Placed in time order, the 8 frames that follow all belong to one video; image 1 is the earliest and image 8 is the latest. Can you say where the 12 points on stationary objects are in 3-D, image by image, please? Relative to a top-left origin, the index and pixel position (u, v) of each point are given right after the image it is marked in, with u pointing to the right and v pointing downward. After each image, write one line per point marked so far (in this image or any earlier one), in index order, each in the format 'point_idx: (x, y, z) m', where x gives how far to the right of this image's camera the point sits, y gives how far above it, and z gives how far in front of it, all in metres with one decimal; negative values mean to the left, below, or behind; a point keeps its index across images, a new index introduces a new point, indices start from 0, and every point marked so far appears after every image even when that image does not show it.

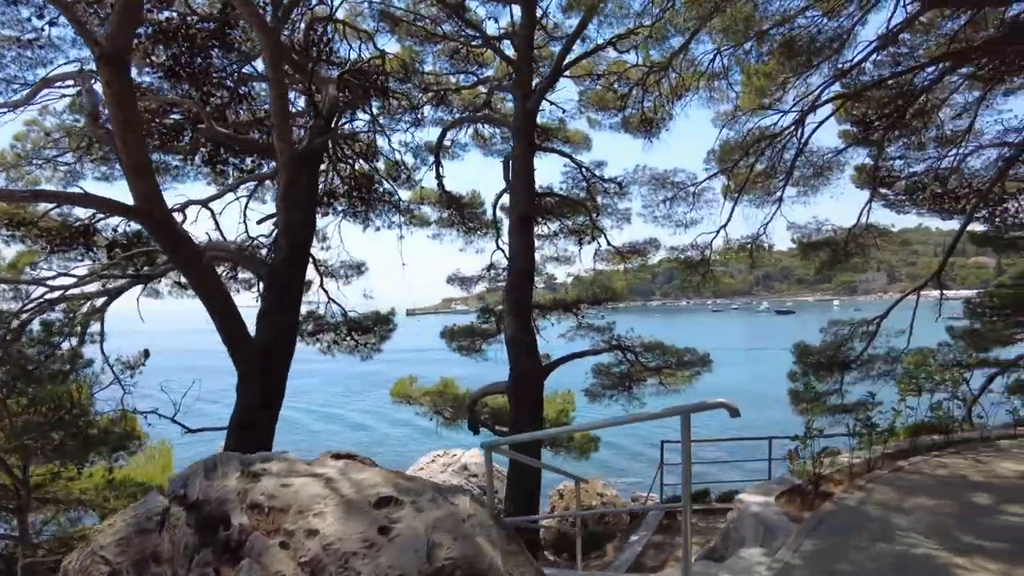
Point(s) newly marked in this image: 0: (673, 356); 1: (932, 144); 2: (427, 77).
0: (+1.9, -0.8, +7.8) m
1: (+5.7, +1.9, +9.0) m
2: (-1.0, +2.6, +8.2) m
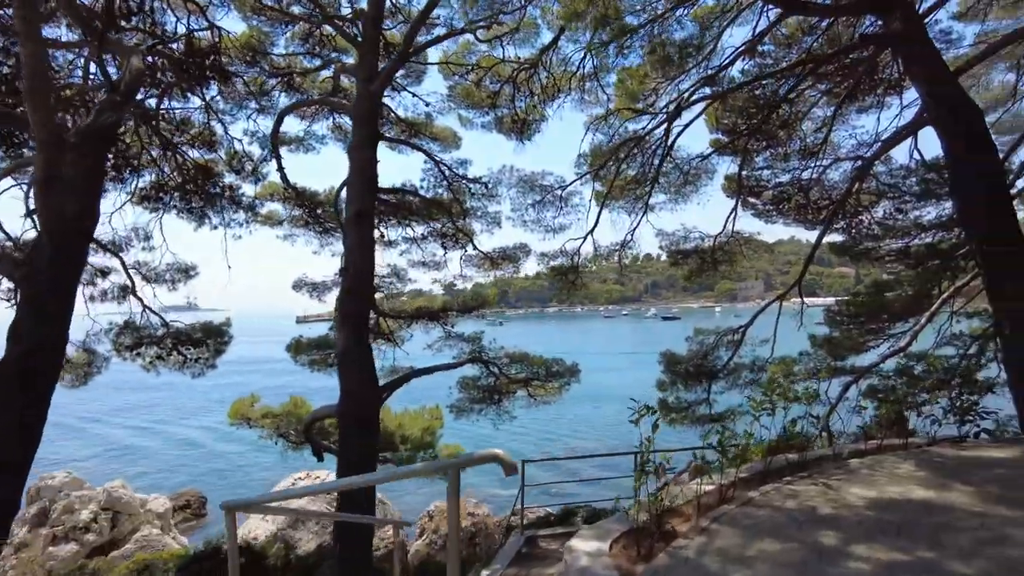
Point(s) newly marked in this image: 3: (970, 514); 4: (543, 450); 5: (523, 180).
0: (+0.3, -0.9, +7.4) m
1: (+3.9, +1.8, +9.2) m
2: (-2.6, +2.5, +7.4) m
3: (+1.8, -0.9, +2.6) m
4: (+0.9, -4.6, +18.4) m
5: (+0.1, +1.2, +7.3) m
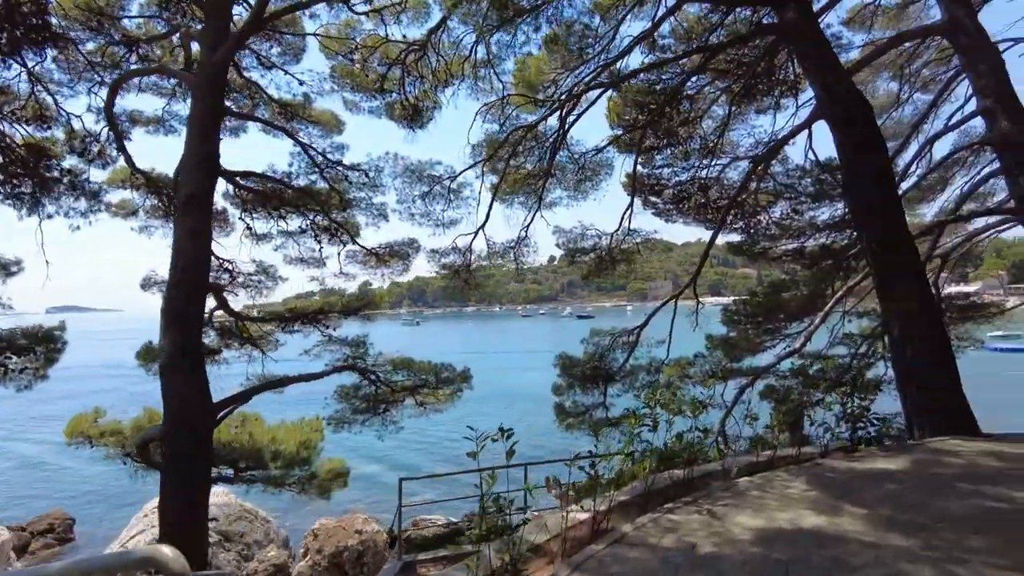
0: (-0.8, -0.9, +6.9) m
1: (+2.5, +1.8, +9.0) m
2: (-3.7, +2.5, +6.4) m
3: (+1.2, -0.9, +2.3) m
4: (-1.6, -4.6, +17.9) m
5: (-1.0, +1.2, +6.7) m
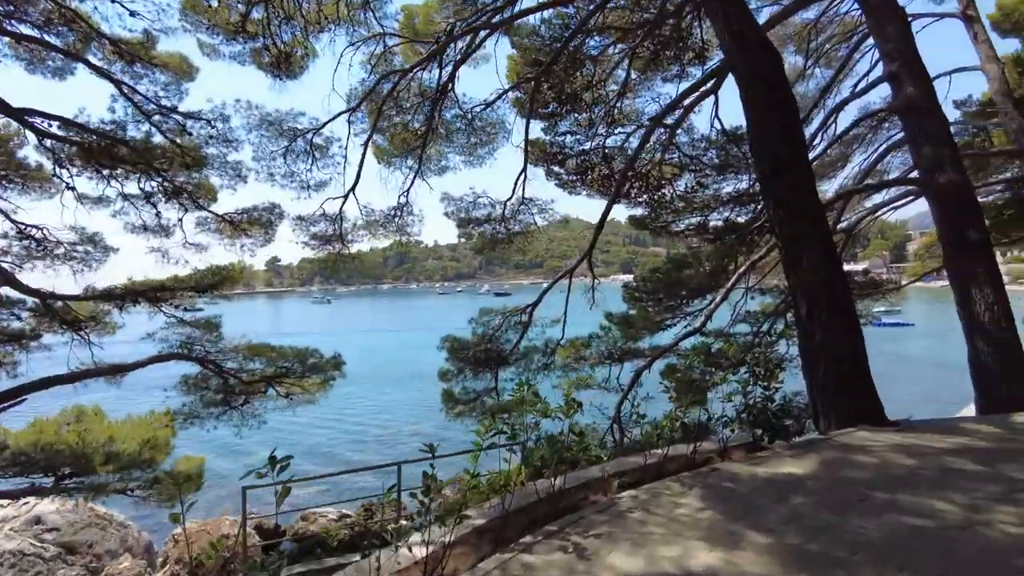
0: (-1.9, -0.6, +6.0) m
1: (+1.1, +2.1, +8.5) m
2: (-4.7, +2.8, +5.1) m
3: (+0.7, -0.8, +1.7) m
4: (-4.1, -4.0, +16.9) m
5: (-2.1, +1.4, +5.8) m
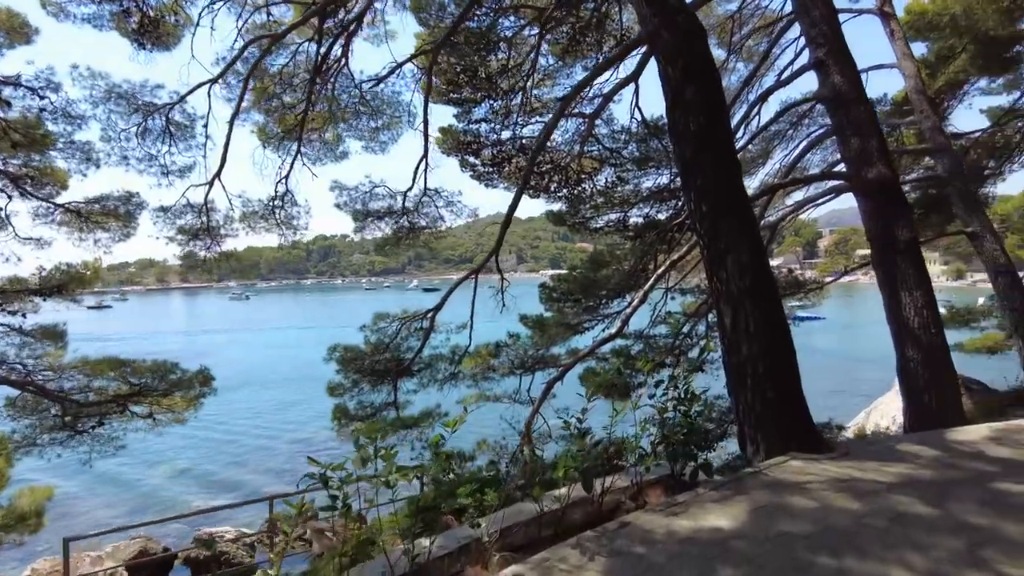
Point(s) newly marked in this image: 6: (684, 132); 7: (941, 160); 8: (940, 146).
0: (-2.7, -0.7, +5.2) m
1: (+0.1, +2.1, +7.9) m
2: (-5.4, +2.7, +3.9) m
3: (+0.3, -0.9, +1.2) m
4: (-6.0, -3.9, +15.8) m
5: (-2.9, +1.4, +4.9) m
6: (+0.9, +0.8, +3.5) m
7: (+4.9, +1.4, +7.5) m
8: (+4.8, +1.6, +7.4) m
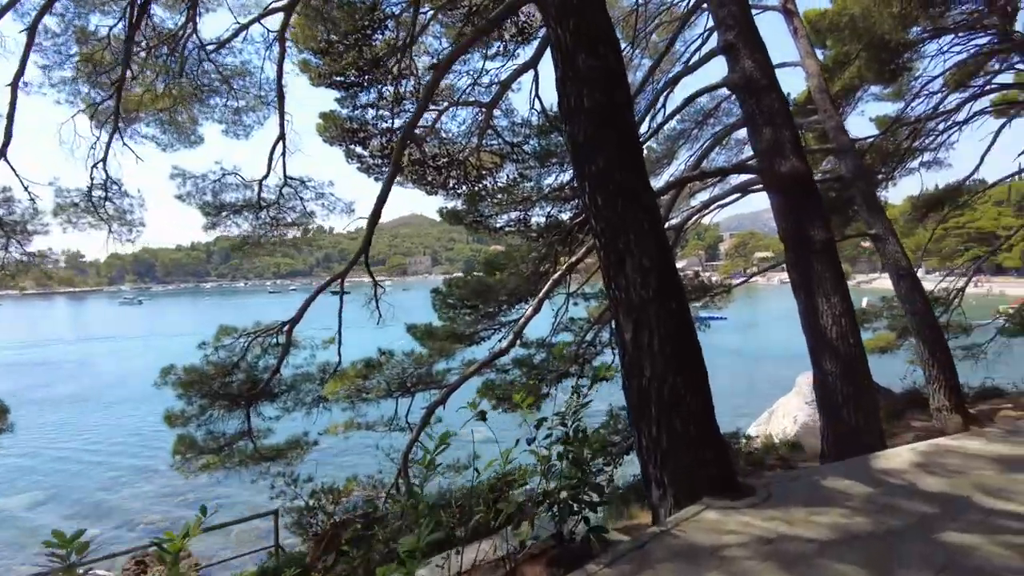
0: (-3.5, -0.7, +4.1) m
1: (-1.1, +2.1, +7.2) m
2: (-6.1, +2.7, +2.5) m
3: (0.0, -0.9, +0.5) m
4: (-8.2, -4.0, +14.2) m
5: (-3.6, +1.3, +3.7) m
6: (+0.3, +0.8, +2.9) m
7: (+3.7, +1.4, +7.4) m
8: (+3.6, +1.5, +7.3) m
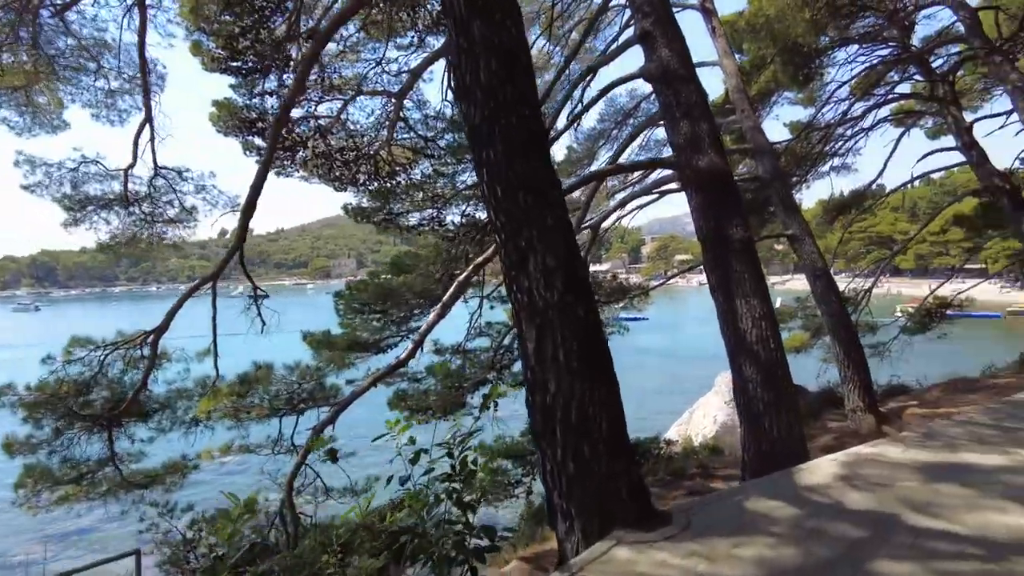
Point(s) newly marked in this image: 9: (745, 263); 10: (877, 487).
0: (-4.1, -0.8, +3.3) m
1: (-2.0, +2.0, +6.6) m
2: (-6.4, +2.6, +1.5) m
3: (-0.2, -0.9, +0.1) m
4: (-9.7, -4.1, +12.8) m
5: (-4.2, +1.3, +2.9) m
6: (-0.2, +0.8, +2.6) m
7: (+2.8, +1.4, +7.3) m
8: (+2.7, +1.5, +7.2) m
9: (+1.4, +0.1, +3.9) m
10: (+1.5, -0.8, +2.8) m
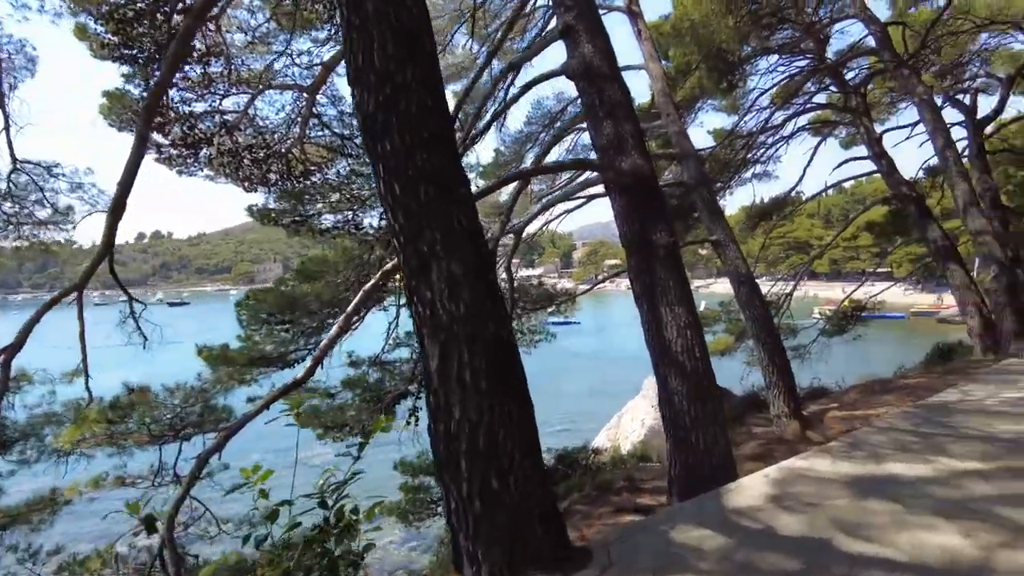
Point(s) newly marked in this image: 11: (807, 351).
0: (-4.4, -0.8, +2.5) m
1: (-2.8, +2.0, +6.1) m
2: (-6.6, +2.6, +0.5) m
3: (-0.3, -0.9, -0.2) m
4: (-11.0, -4.3, +11.5) m
5: (-4.5, +1.2, +2.2) m
6: (-0.5, +0.7, +2.2) m
7: (+1.9, +1.3, +7.3) m
8: (+1.9, +1.5, +7.2) m
9: (+0.9, +0.1, +3.8) m
10: (+1.2, -0.9, +2.6) m
11: (+5.8, -1.3, +13.2) m
